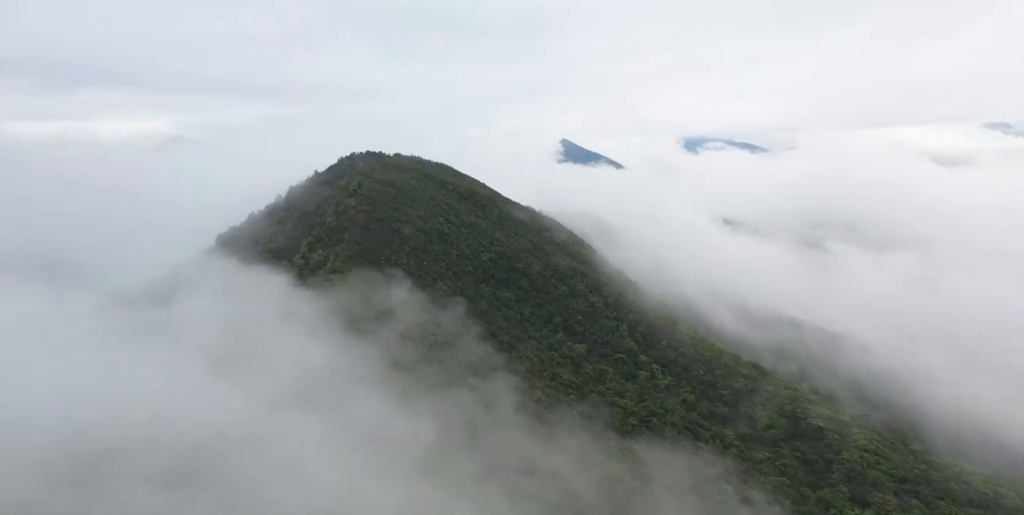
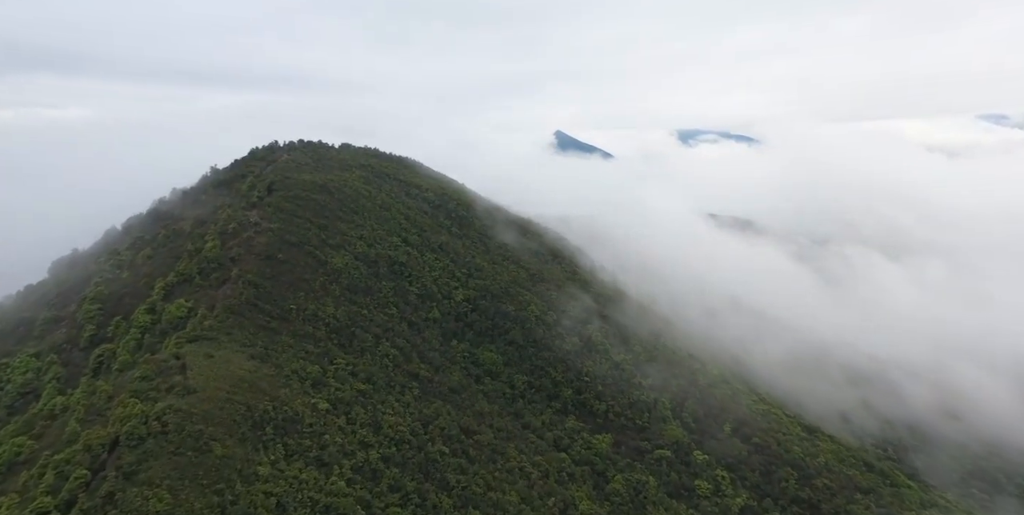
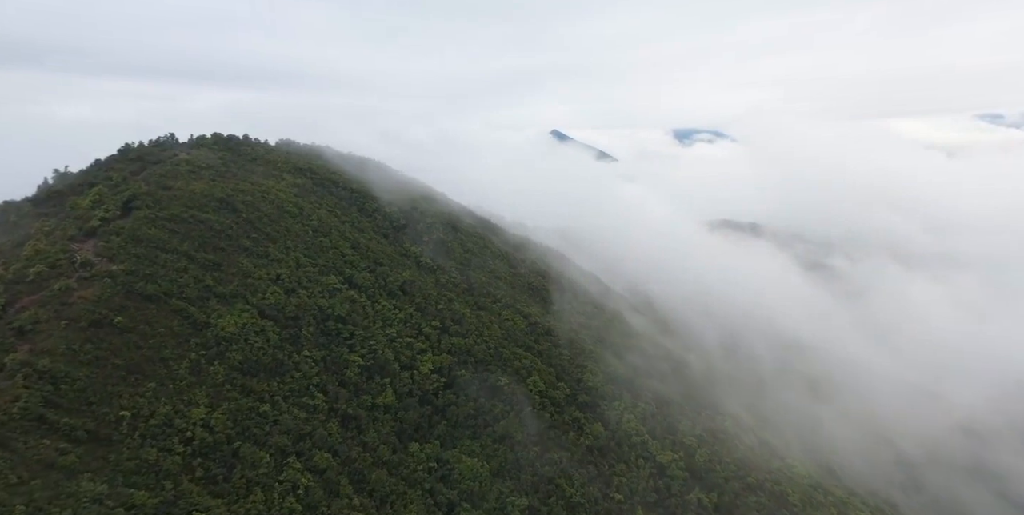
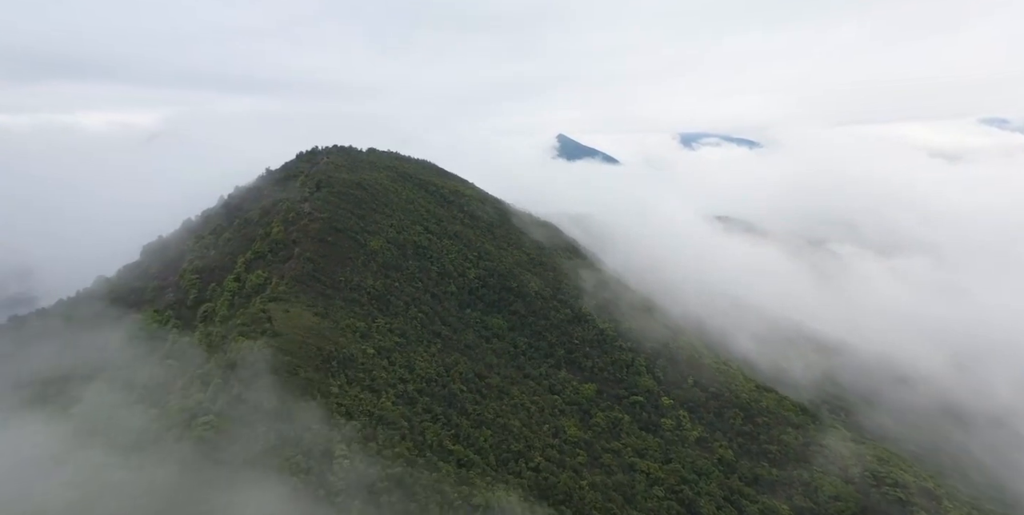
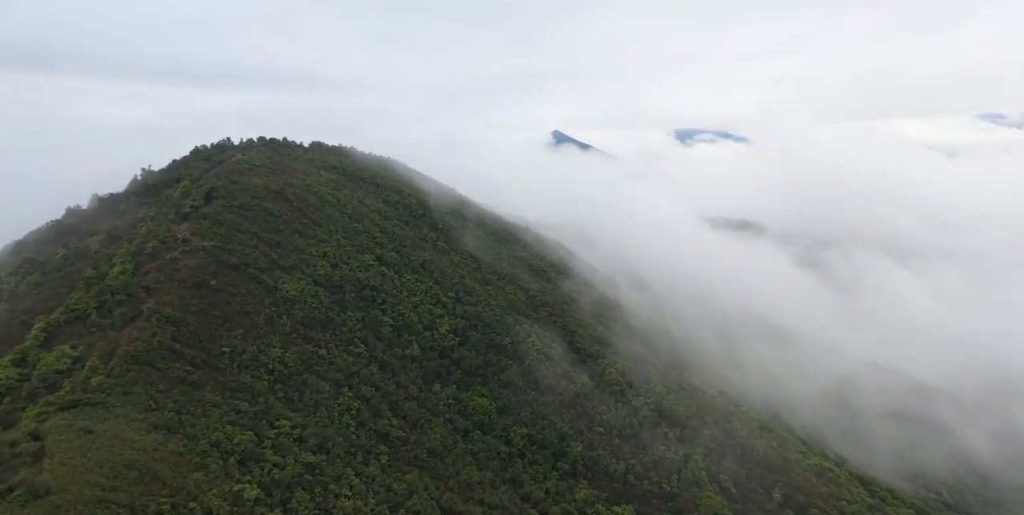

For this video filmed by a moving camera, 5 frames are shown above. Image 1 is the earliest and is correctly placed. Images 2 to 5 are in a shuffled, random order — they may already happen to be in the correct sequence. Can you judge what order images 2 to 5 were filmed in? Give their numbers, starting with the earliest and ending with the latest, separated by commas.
4, 2, 5, 3
